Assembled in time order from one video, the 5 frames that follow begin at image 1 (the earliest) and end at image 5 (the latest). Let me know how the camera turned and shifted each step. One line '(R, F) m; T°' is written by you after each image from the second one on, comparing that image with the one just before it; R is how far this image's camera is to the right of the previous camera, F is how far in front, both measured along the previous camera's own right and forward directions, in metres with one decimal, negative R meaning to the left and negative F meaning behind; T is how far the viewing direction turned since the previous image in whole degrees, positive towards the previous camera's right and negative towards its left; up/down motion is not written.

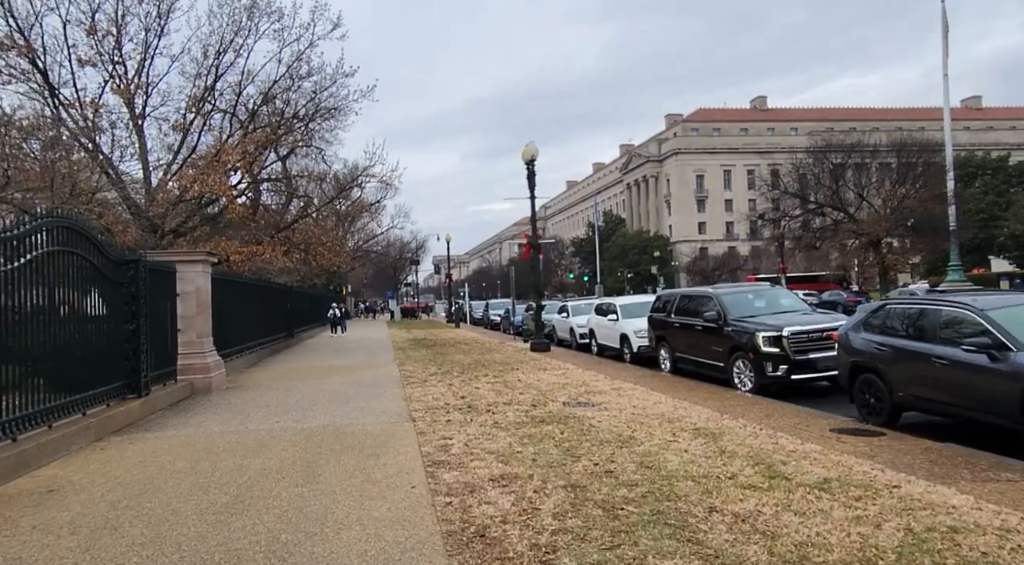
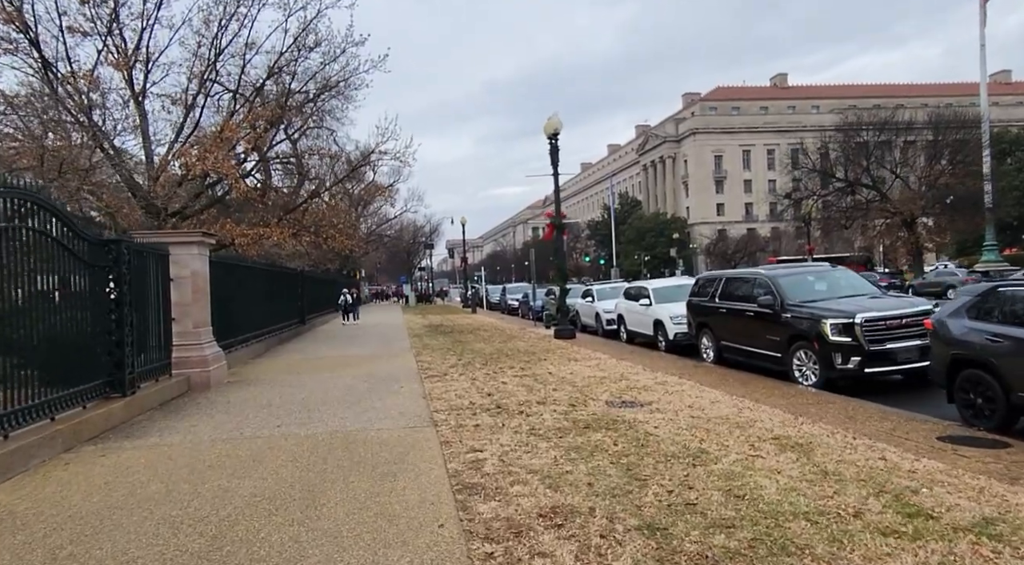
(-0.3, +1.3) m; -1°
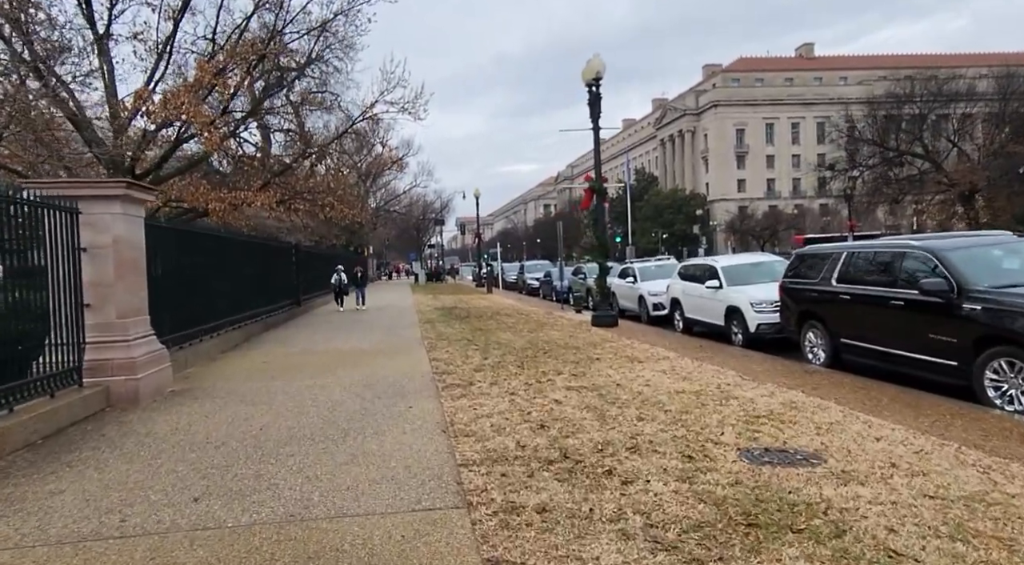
(-0.5, +3.4) m; -1°
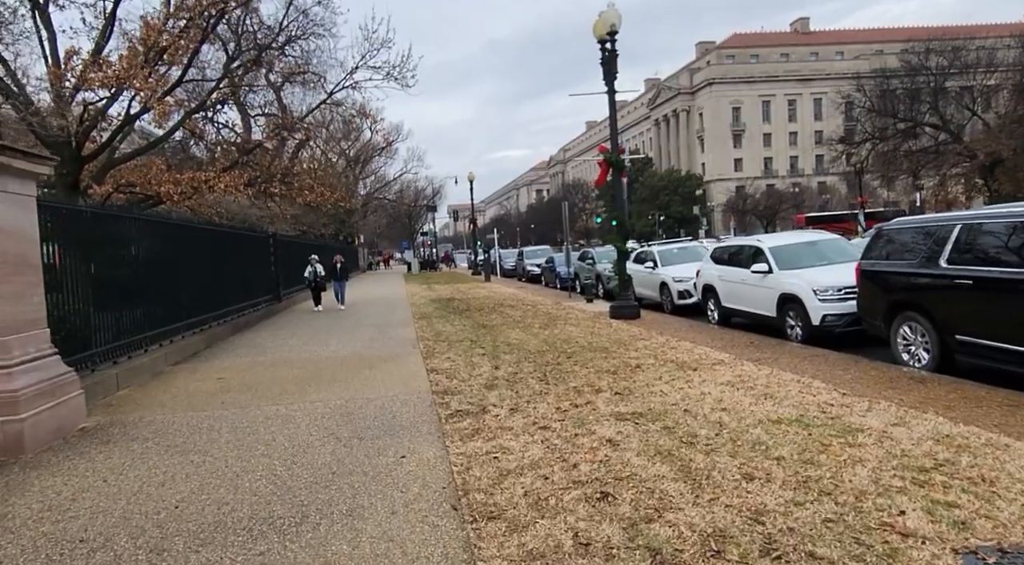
(-0.3, +2.2) m; +1°
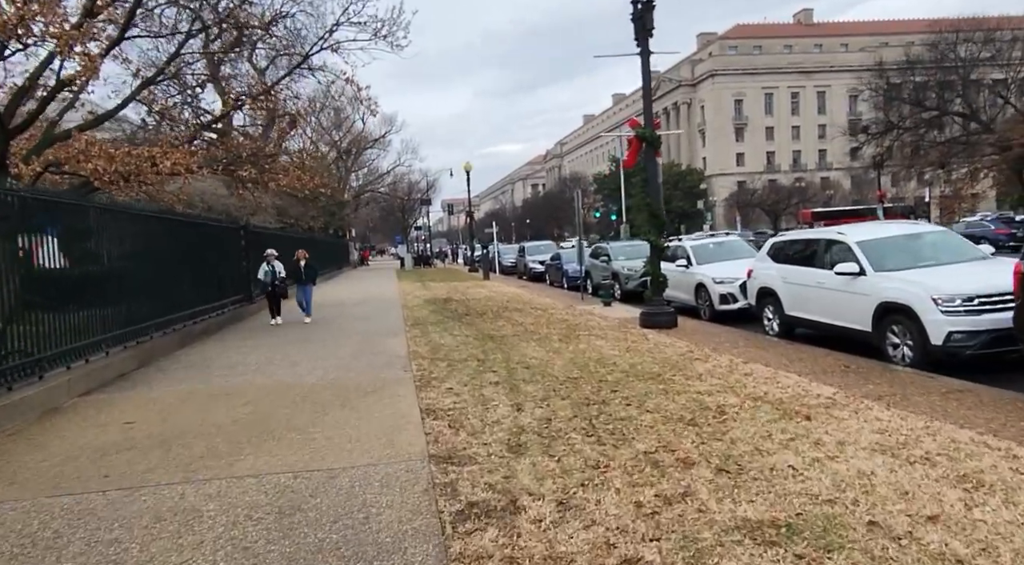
(-0.3, +2.6) m; 0°
